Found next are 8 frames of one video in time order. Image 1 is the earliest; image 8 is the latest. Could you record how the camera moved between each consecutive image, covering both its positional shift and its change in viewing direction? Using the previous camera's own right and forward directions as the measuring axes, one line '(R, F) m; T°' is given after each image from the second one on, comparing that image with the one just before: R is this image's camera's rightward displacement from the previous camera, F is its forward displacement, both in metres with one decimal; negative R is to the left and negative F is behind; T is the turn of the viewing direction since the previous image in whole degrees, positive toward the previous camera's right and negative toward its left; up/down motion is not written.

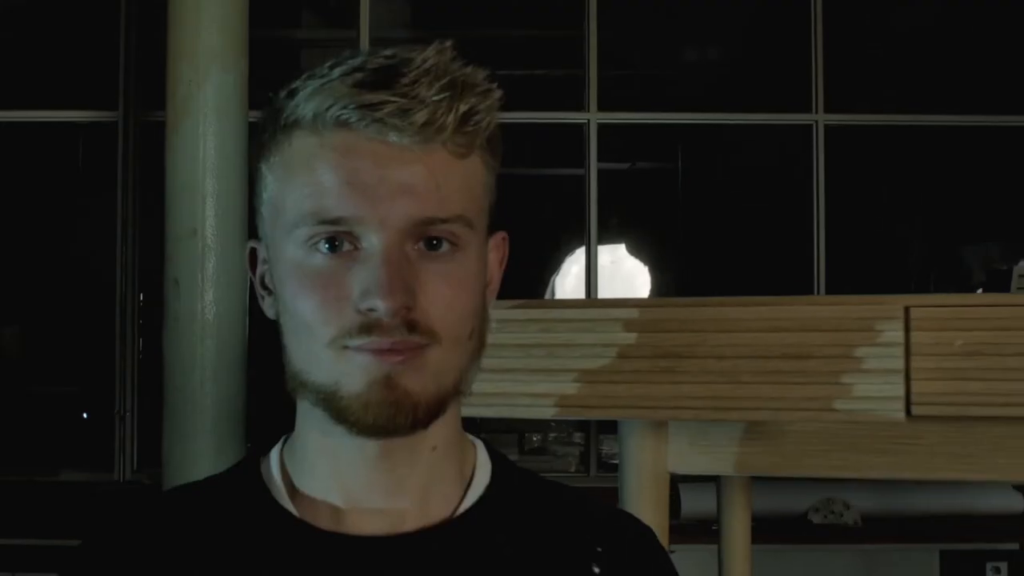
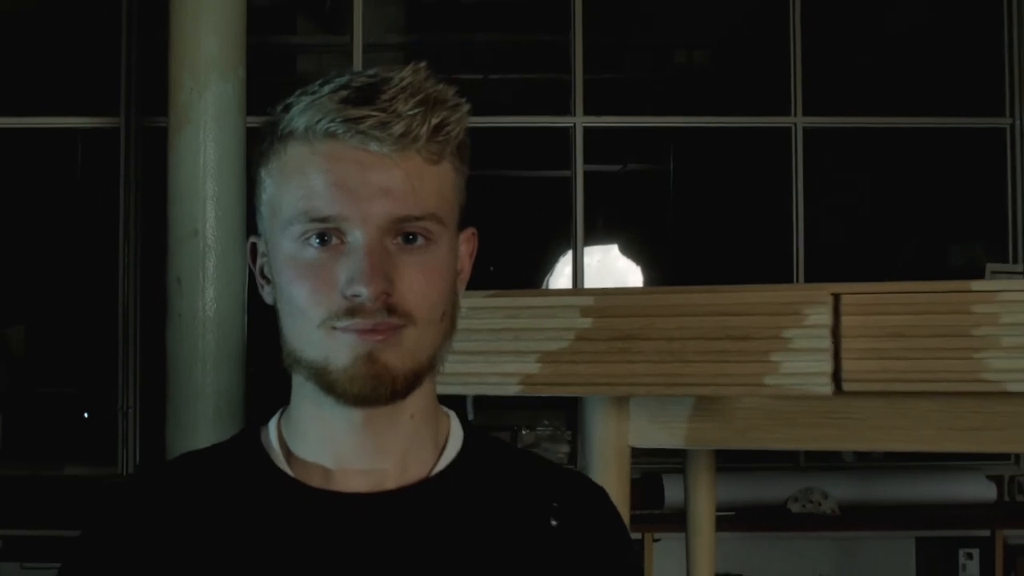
(0.0, -0.1) m; 0°
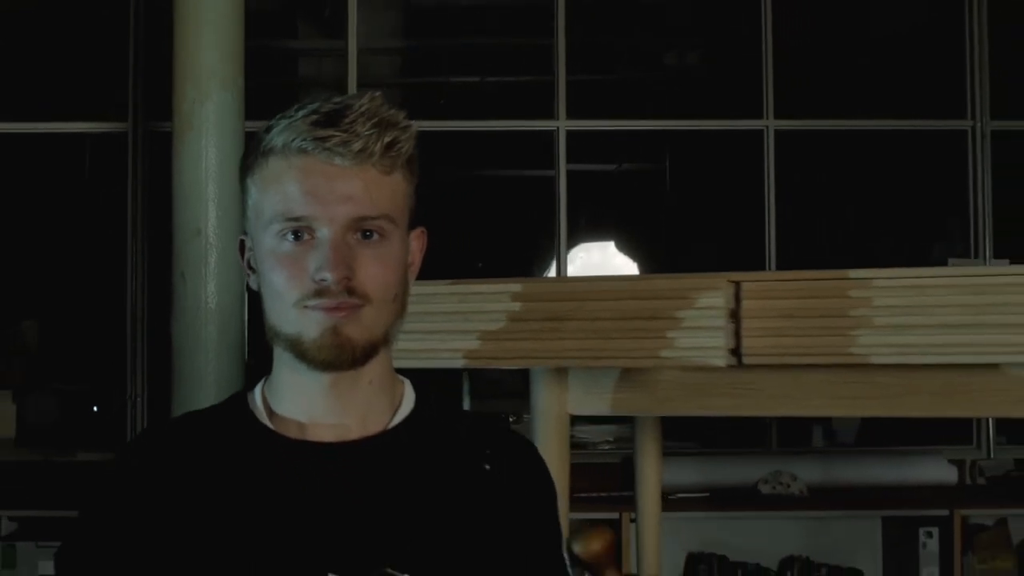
(0.0, -0.2) m; 0°
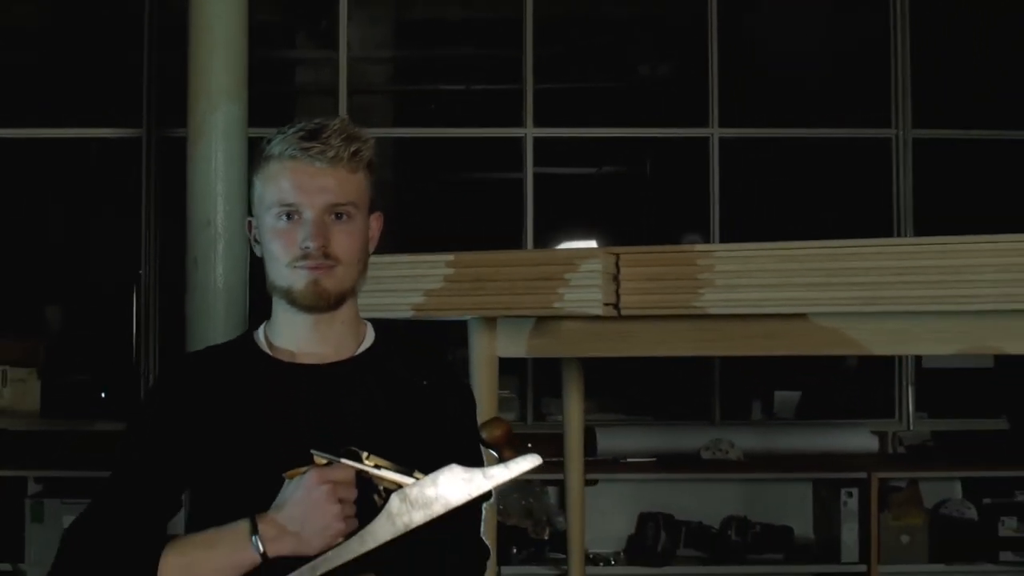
(+0.1, -0.5) m; 0°
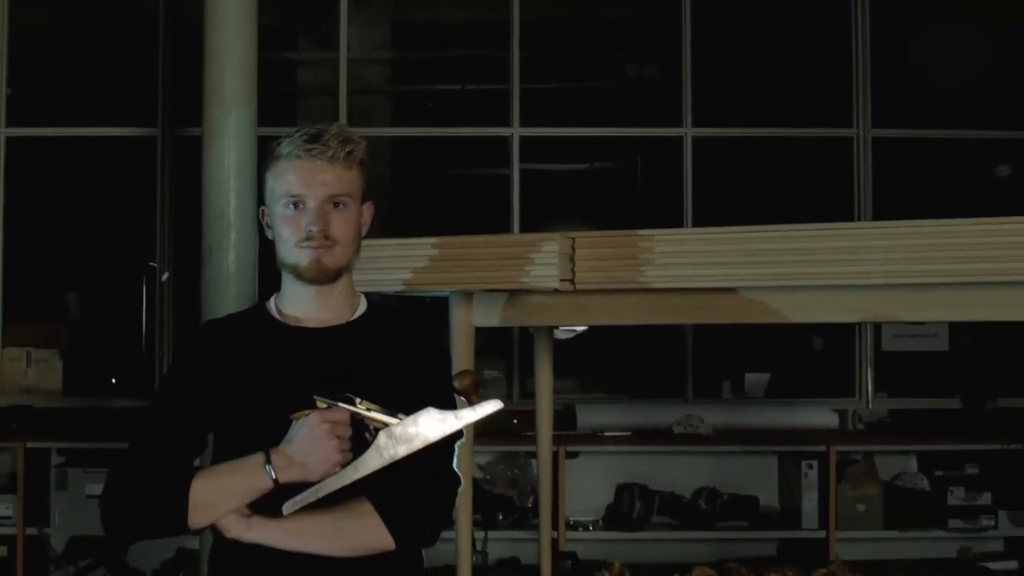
(0.0, -0.3) m; 0°
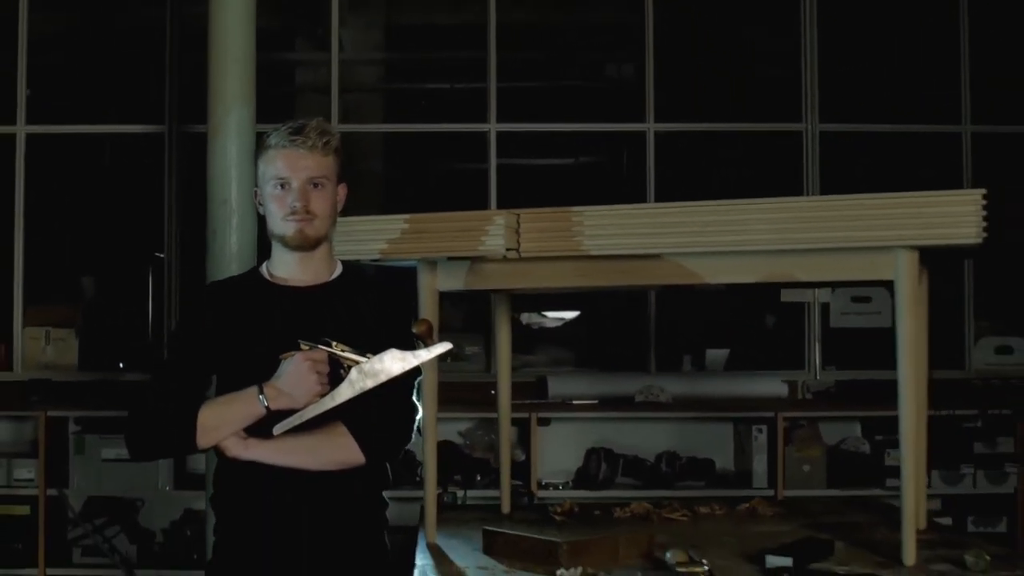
(+0.1, -0.4) m; 0°
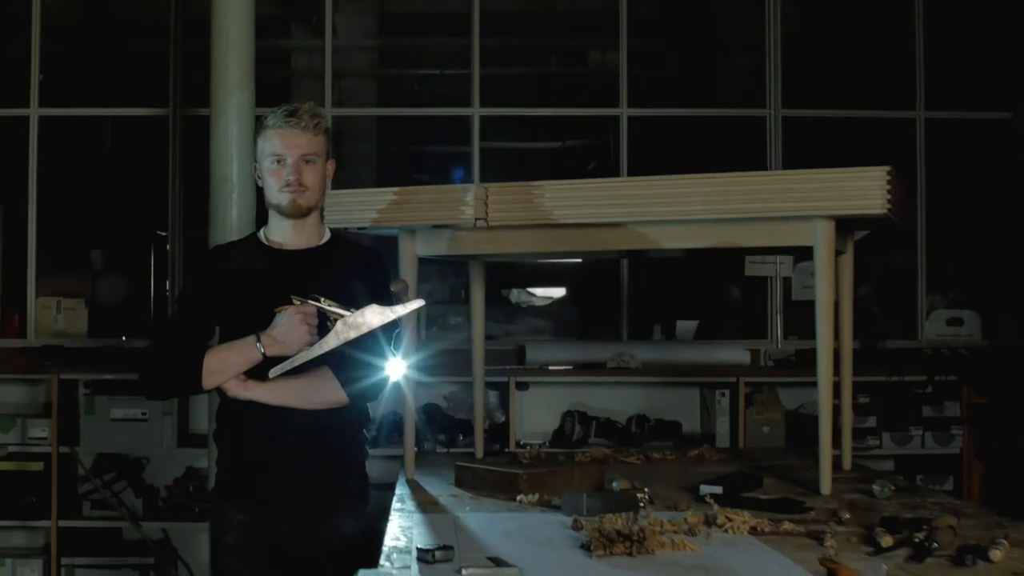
(+0.1, -0.4) m; 0°
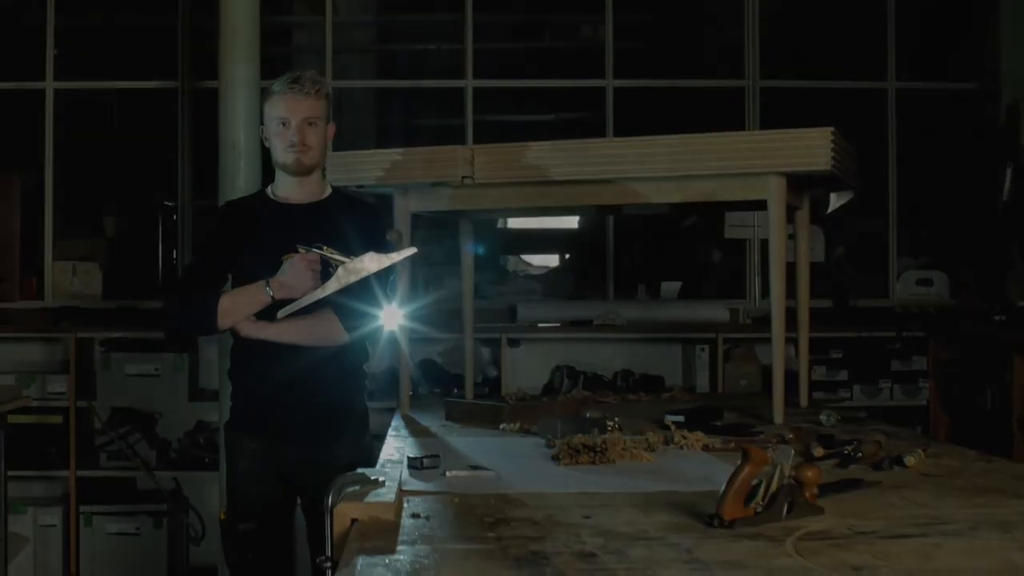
(0.0, -0.3) m; 0°
